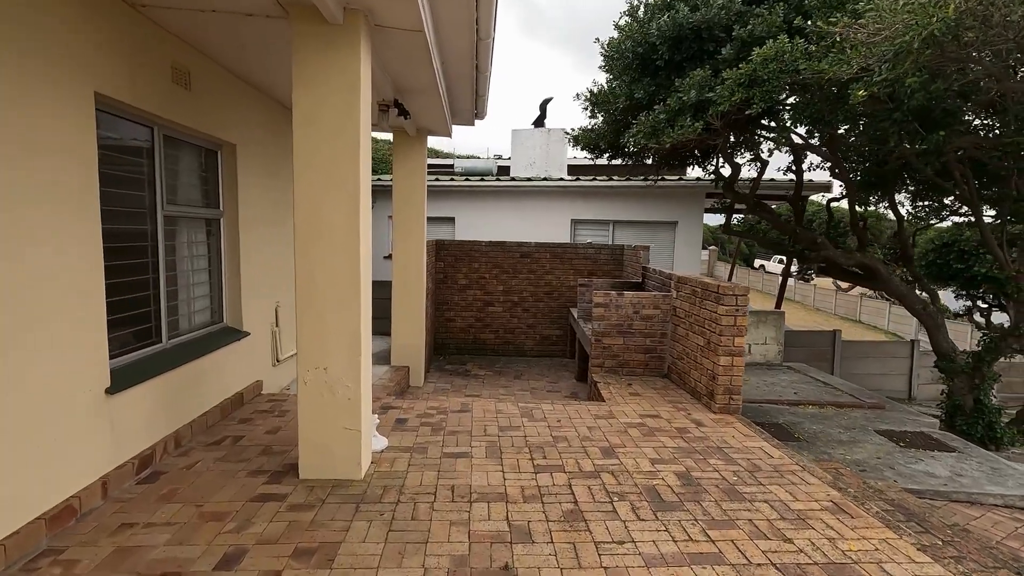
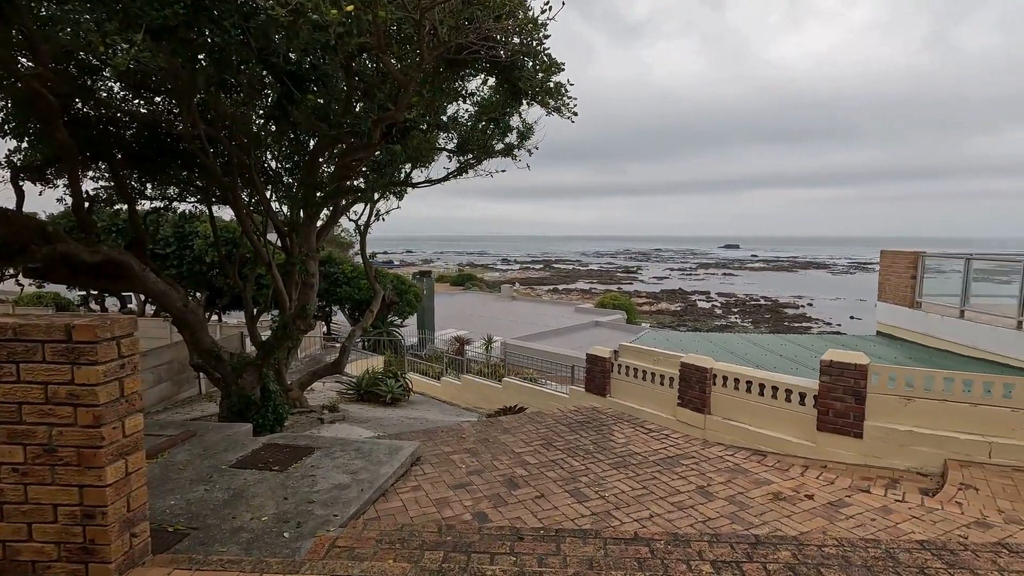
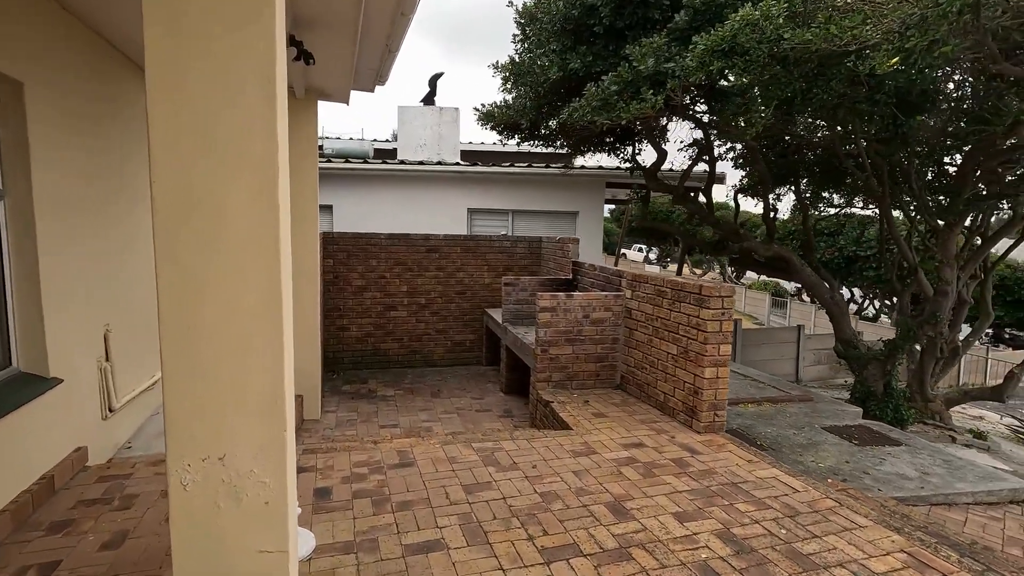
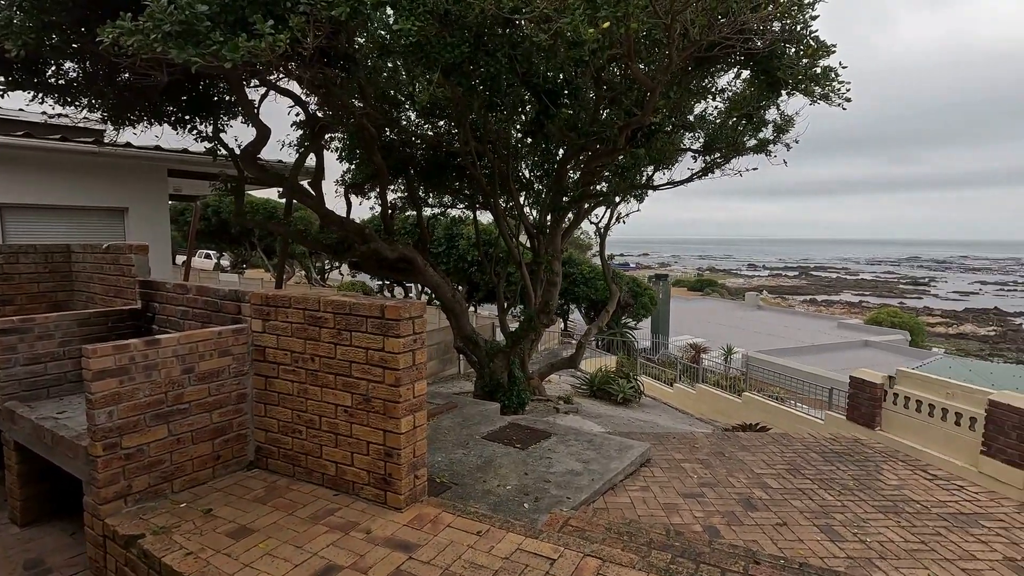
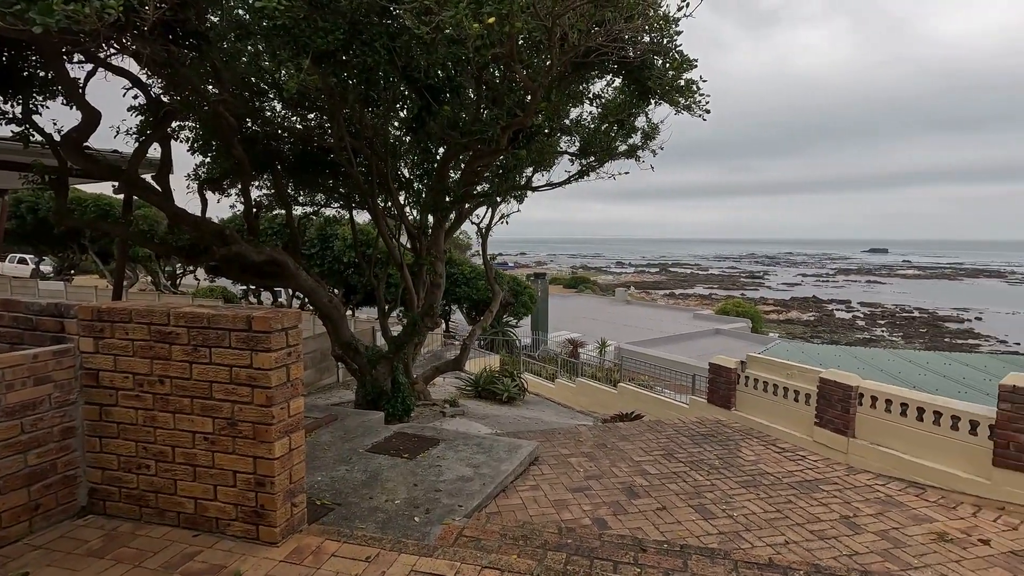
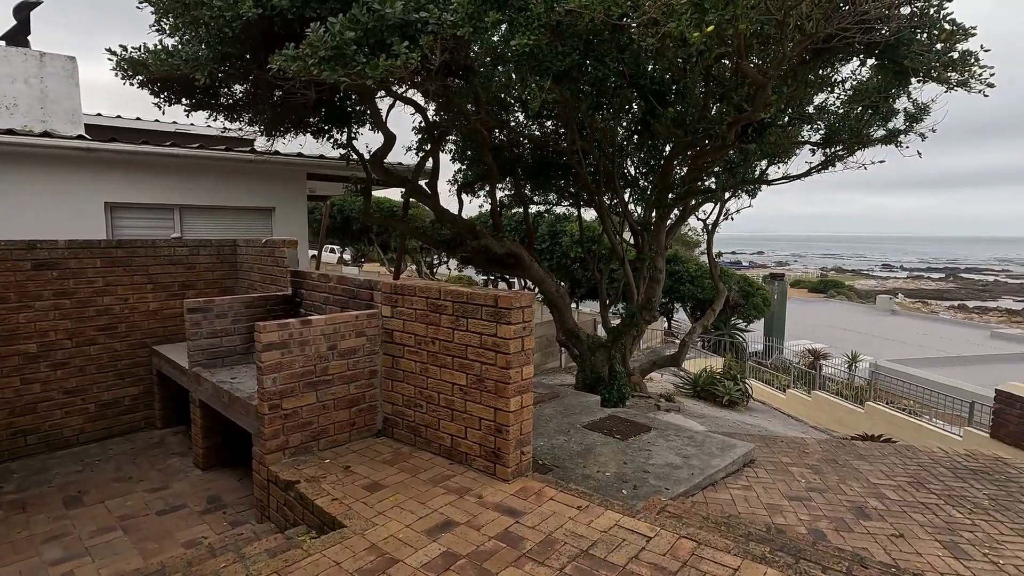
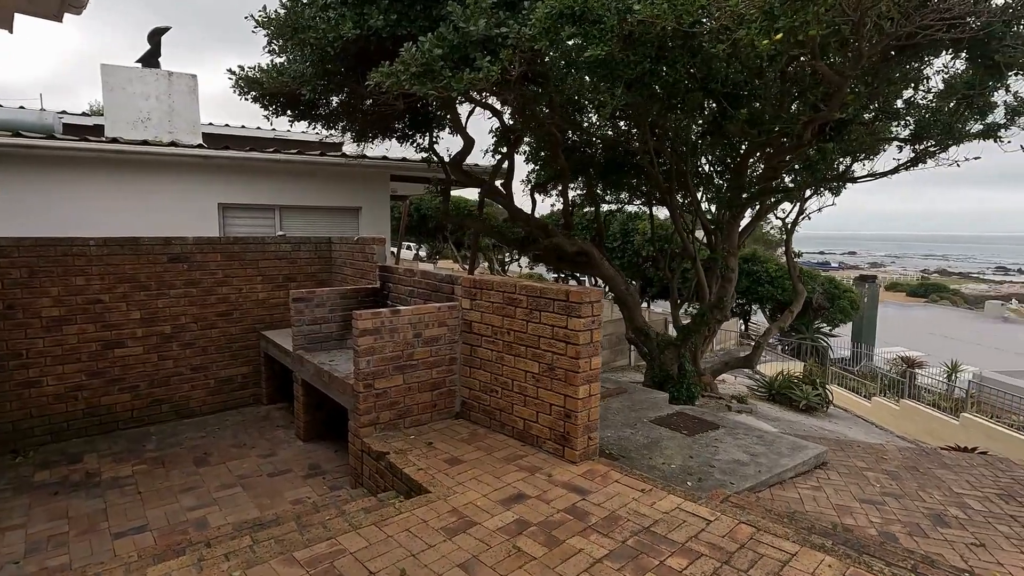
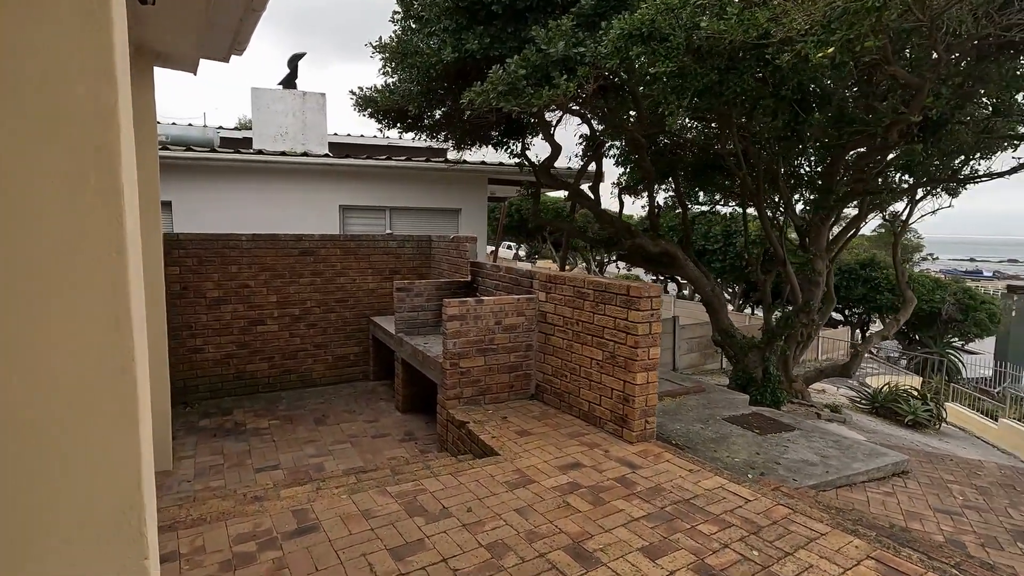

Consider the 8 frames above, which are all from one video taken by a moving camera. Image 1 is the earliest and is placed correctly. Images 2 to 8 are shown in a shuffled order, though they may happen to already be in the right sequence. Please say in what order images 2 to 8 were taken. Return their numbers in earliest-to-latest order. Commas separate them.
3, 8, 7, 6, 4, 5, 2
